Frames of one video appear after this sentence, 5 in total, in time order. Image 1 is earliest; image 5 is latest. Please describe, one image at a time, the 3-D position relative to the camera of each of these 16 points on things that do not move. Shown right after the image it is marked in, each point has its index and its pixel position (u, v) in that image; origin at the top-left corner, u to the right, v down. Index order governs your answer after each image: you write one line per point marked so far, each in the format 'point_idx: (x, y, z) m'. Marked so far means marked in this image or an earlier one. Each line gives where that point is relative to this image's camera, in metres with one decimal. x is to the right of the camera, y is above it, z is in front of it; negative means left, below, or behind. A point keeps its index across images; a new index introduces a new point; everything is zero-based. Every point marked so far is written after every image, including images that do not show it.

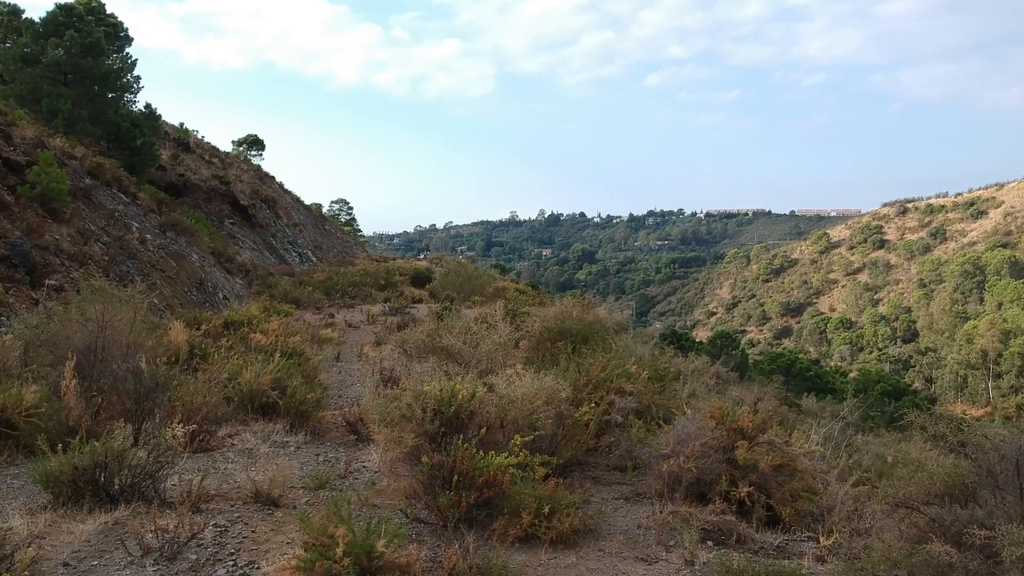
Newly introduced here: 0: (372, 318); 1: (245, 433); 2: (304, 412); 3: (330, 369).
0: (-2.7, -0.6, +10.8) m
1: (-2.0, -1.1, +4.2) m
2: (-1.7, -1.0, +4.5) m
3: (-2.2, -1.0, +6.7) m
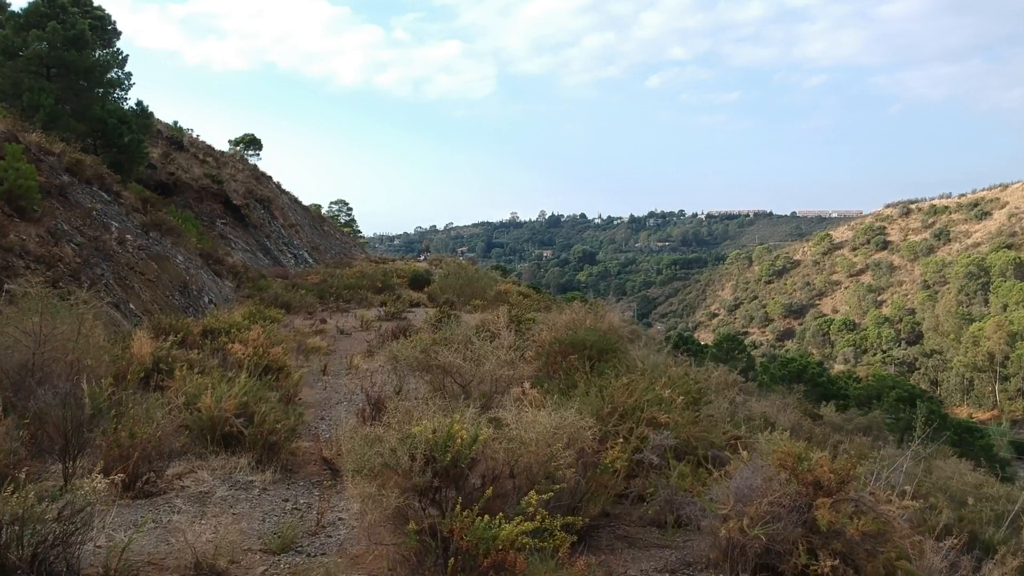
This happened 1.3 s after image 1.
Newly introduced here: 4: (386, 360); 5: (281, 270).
0: (-2.6, -0.7, +10.1) m
1: (-1.9, -1.1, +3.5) m
2: (-1.6, -1.1, +3.8) m
3: (-2.1, -1.0, +6.0) m
4: (-1.4, -0.8, +6.2) m
5: (-7.5, +0.6, +18.1) m
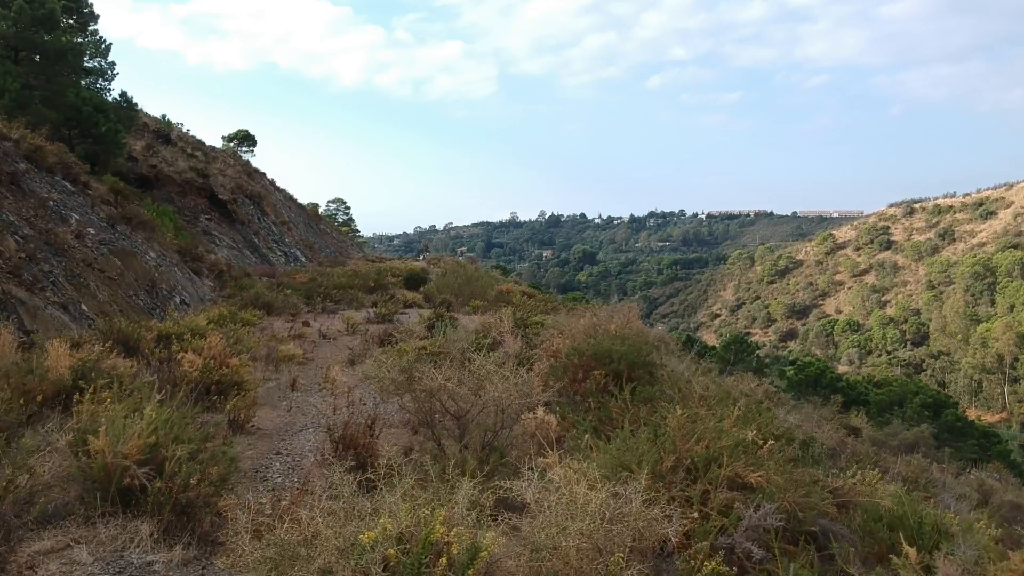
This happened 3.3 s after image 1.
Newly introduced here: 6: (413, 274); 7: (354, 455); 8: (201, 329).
0: (-2.6, -0.6, +9.1) m
1: (-1.9, -1.1, +2.4) m
2: (-1.6, -1.1, +2.7) m
3: (-2.1, -1.0, +4.9) m
4: (-1.4, -0.8, +5.2) m
5: (-7.5, +0.6, +17.0) m
6: (-3.2, +0.4, +17.9) m
7: (-0.9, -0.9, +3.1) m
8: (-4.0, -0.5, +7.2) m
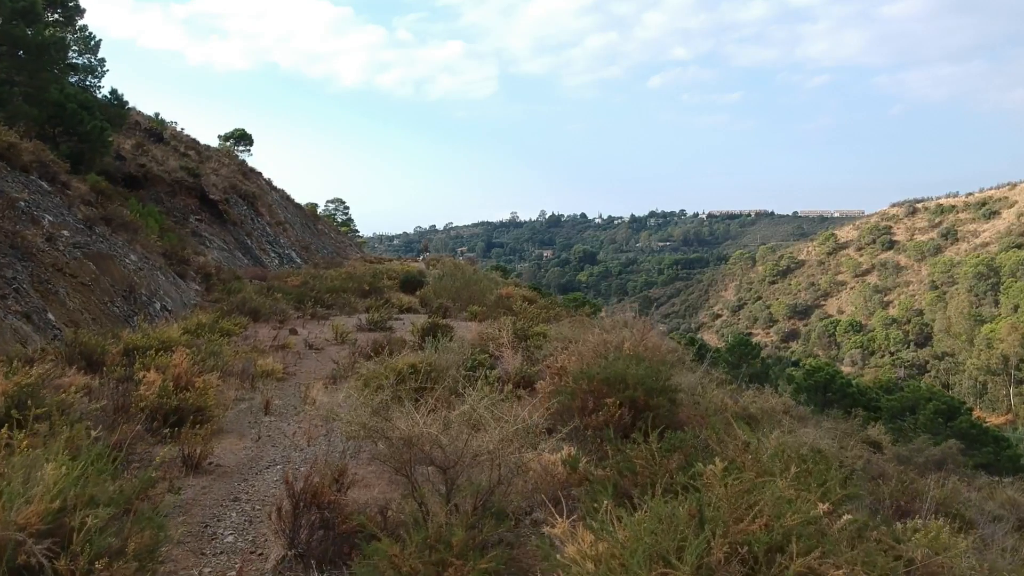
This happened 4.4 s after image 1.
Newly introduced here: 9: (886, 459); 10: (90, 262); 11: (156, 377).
0: (-2.6, -0.7, +8.5) m
1: (-1.9, -1.2, +1.8) m
2: (-1.6, -1.1, +2.1) m
3: (-2.1, -1.1, +4.3) m
4: (-1.4, -0.9, +4.6) m
5: (-7.5, +0.5, +16.5) m
6: (-3.2, +0.4, +17.4) m
7: (-0.9, -1.0, +2.6) m
8: (-4.0, -0.6, +6.6) m
9: (+5.3, -2.4, +7.8) m
10: (-6.8, +0.4, +9.1) m
11: (-3.0, -0.8, +4.8) m
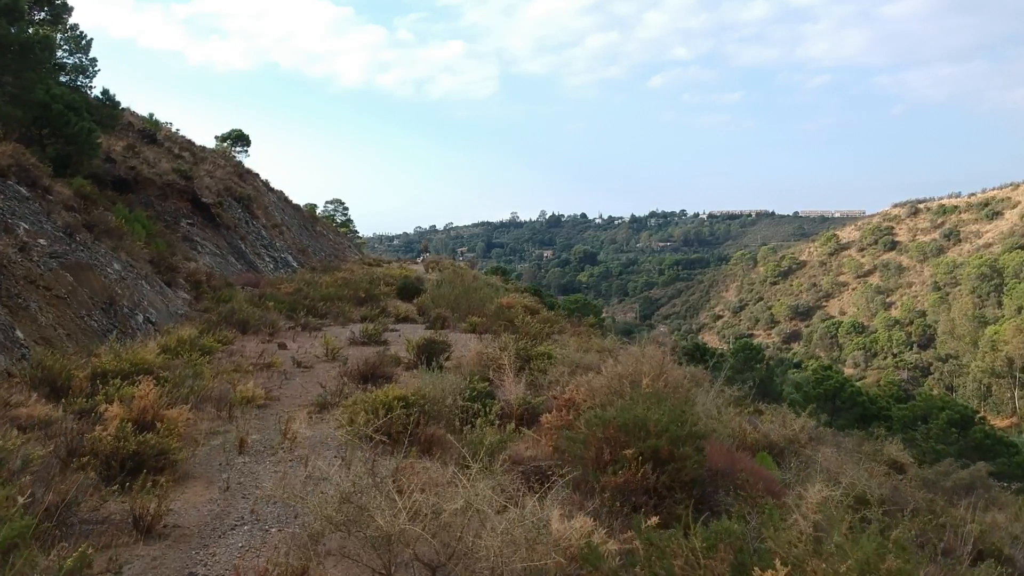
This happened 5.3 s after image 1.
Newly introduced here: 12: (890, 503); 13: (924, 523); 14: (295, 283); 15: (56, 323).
0: (-2.6, -0.9, +8.0) m
1: (-1.9, -1.4, +1.3) m
2: (-1.5, -1.3, +1.6) m
3: (-2.1, -1.3, +3.9) m
4: (-1.3, -1.1, +4.1) m
5: (-7.4, +0.3, +16.0) m
6: (-3.2, +0.2, +16.9) m
7: (-0.9, -1.2, +2.1) m
8: (-4.0, -0.8, +6.1) m
9: (+5.3, -2.6, +7.3) m
10: (-6.8, +0.2, +8.6) m
11: (-3.0, -1.0, +4.3) m
12: (+3.4, -1.9, +5.0) m
13: (+3.7, -2.1, +5.0) m
14: (-6.1, +0.1, +15.8) m
15: (-6.2, -0.5, +7.5) m
